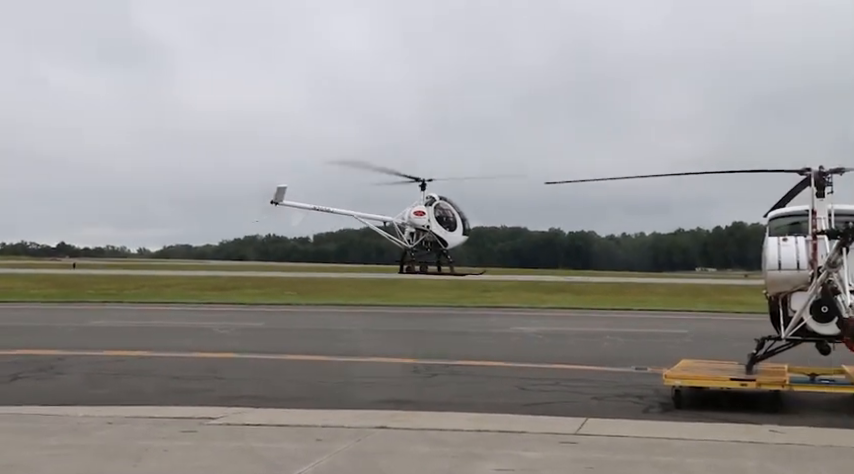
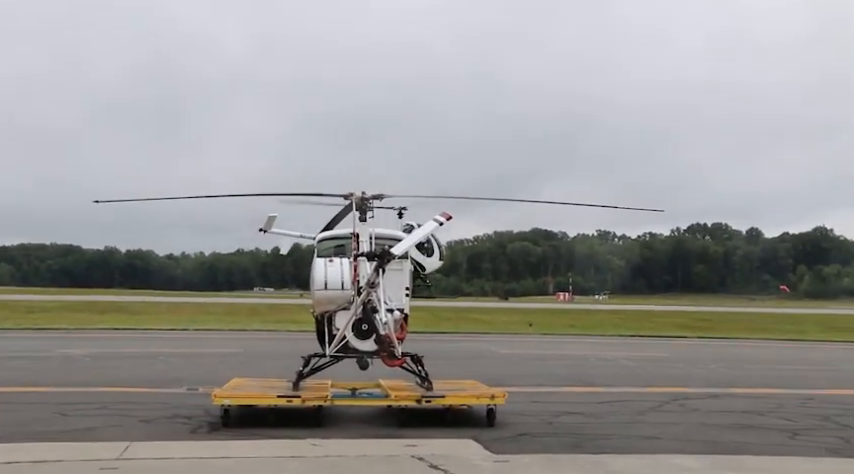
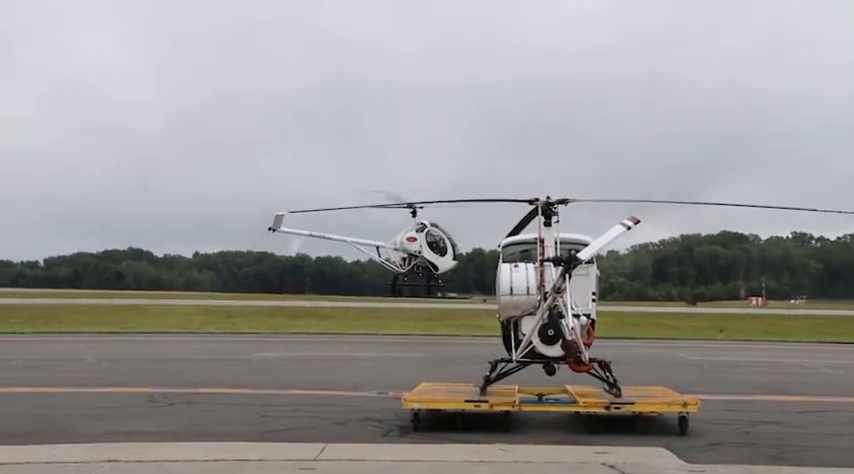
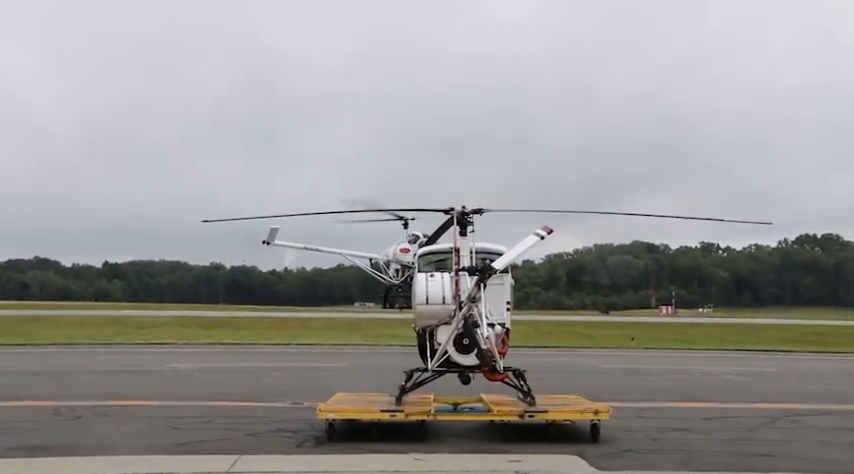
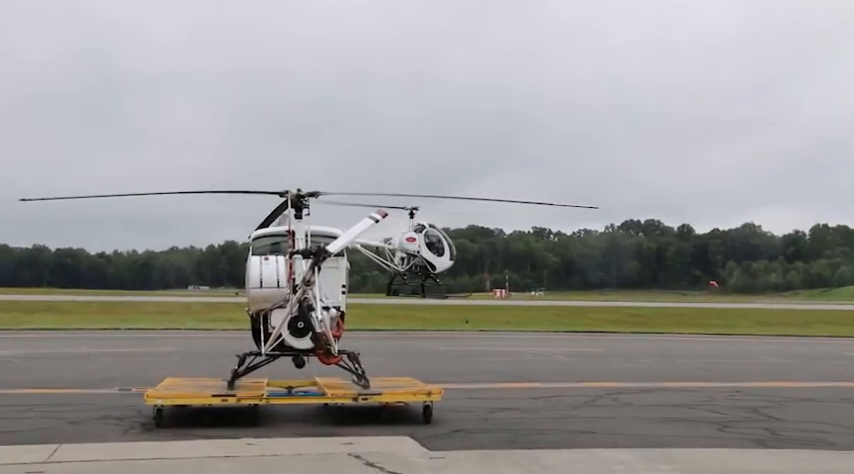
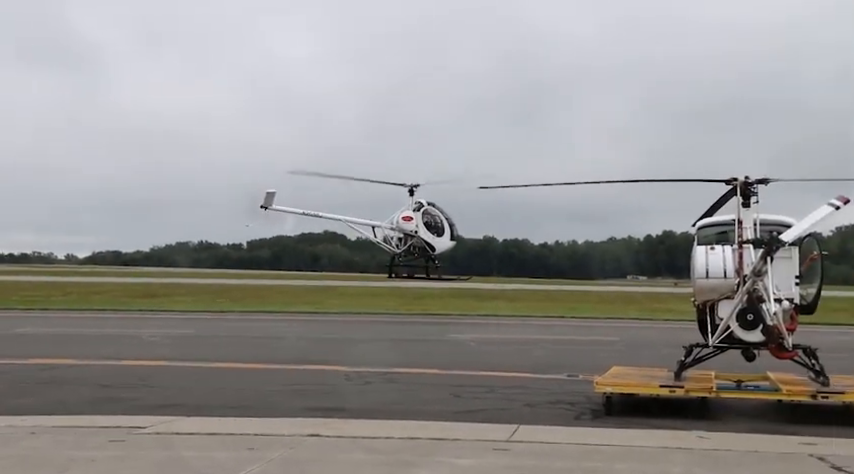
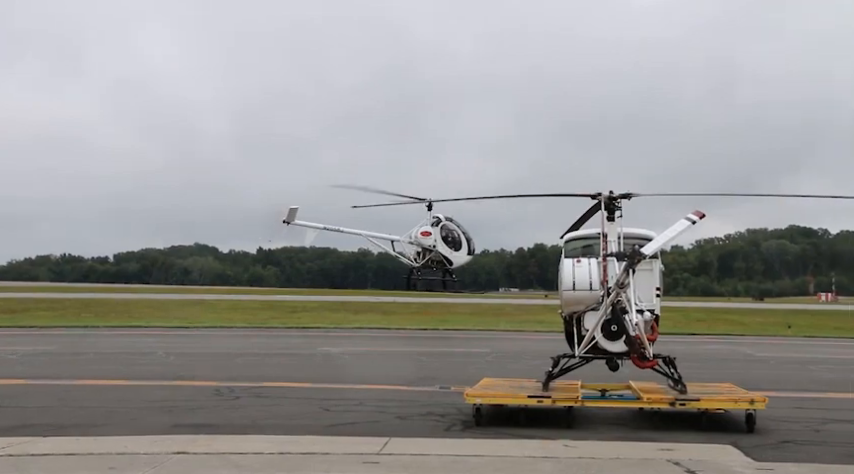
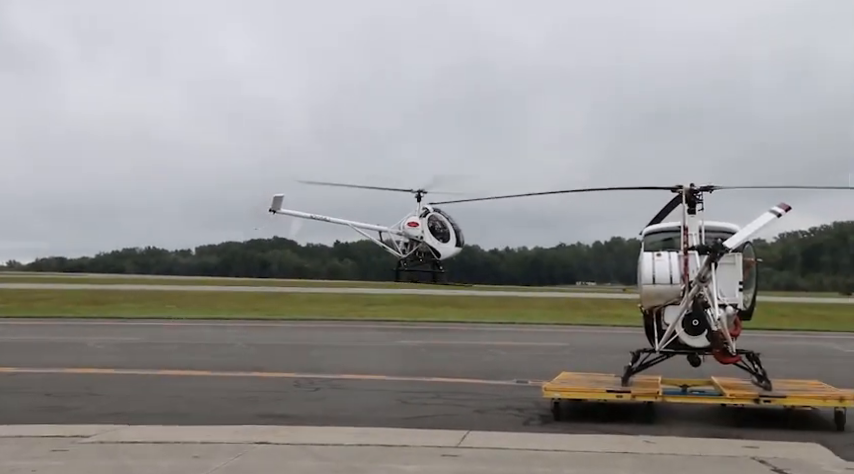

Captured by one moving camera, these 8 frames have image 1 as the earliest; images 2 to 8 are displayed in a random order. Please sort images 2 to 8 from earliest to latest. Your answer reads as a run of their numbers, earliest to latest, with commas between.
6, 8, 7, 3, 4, 2, 5
